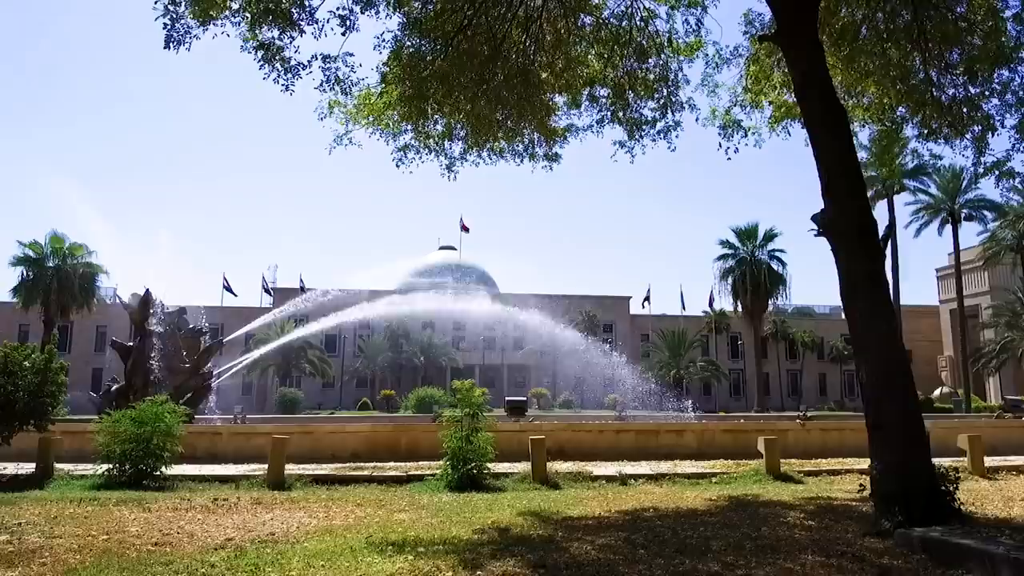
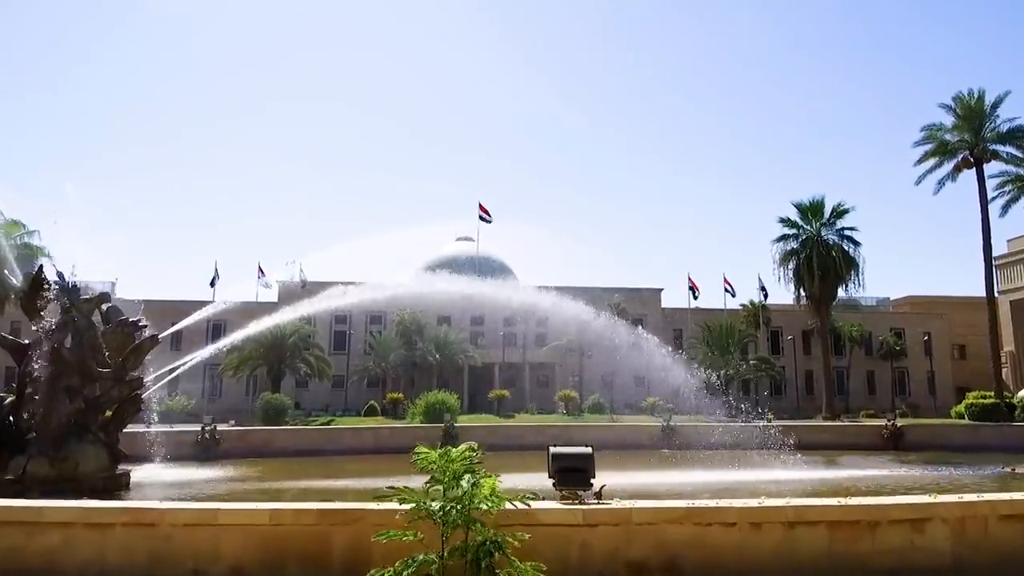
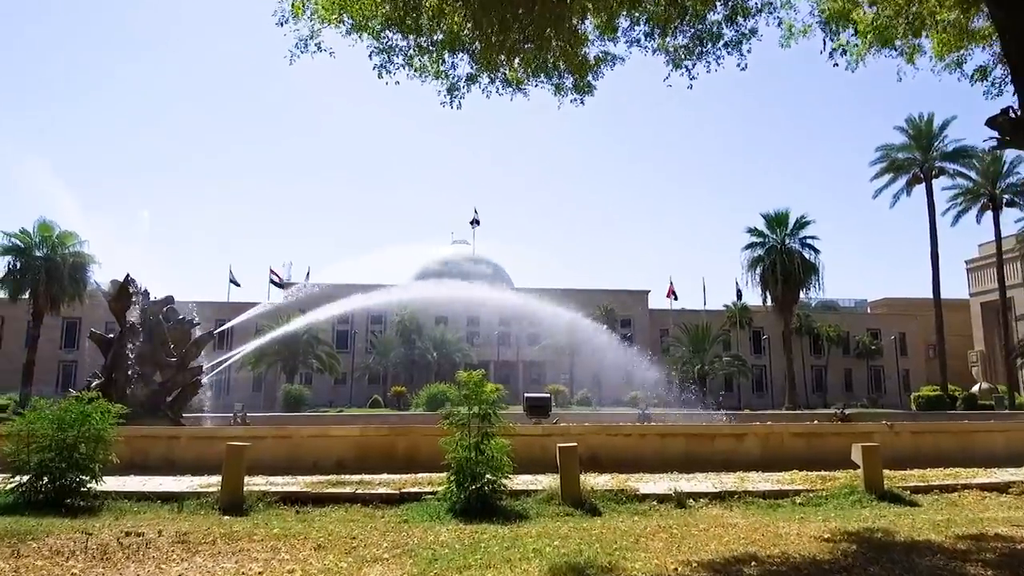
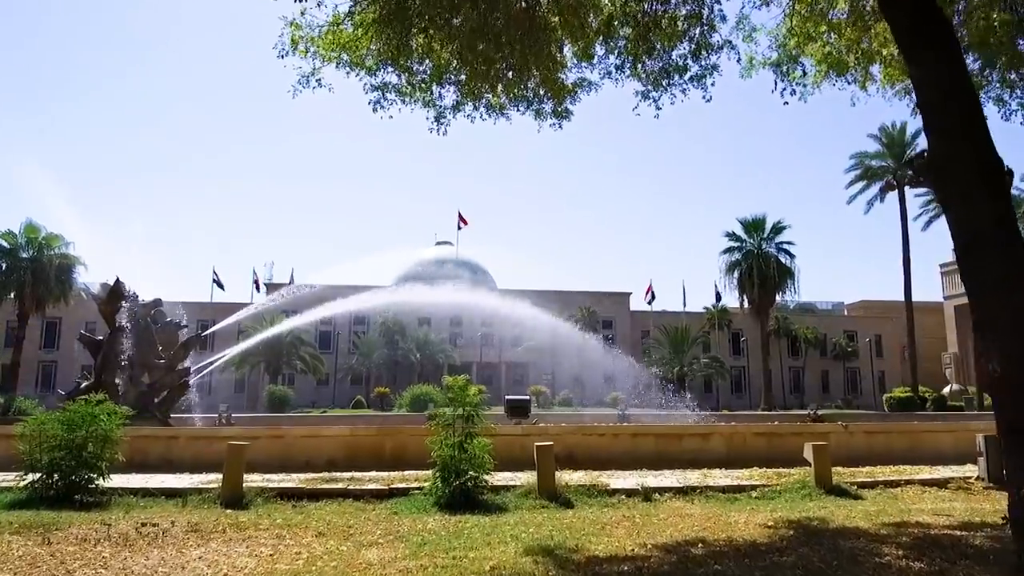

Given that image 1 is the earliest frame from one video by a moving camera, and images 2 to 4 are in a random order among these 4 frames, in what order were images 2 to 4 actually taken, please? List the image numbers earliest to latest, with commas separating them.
4, 3, 2
